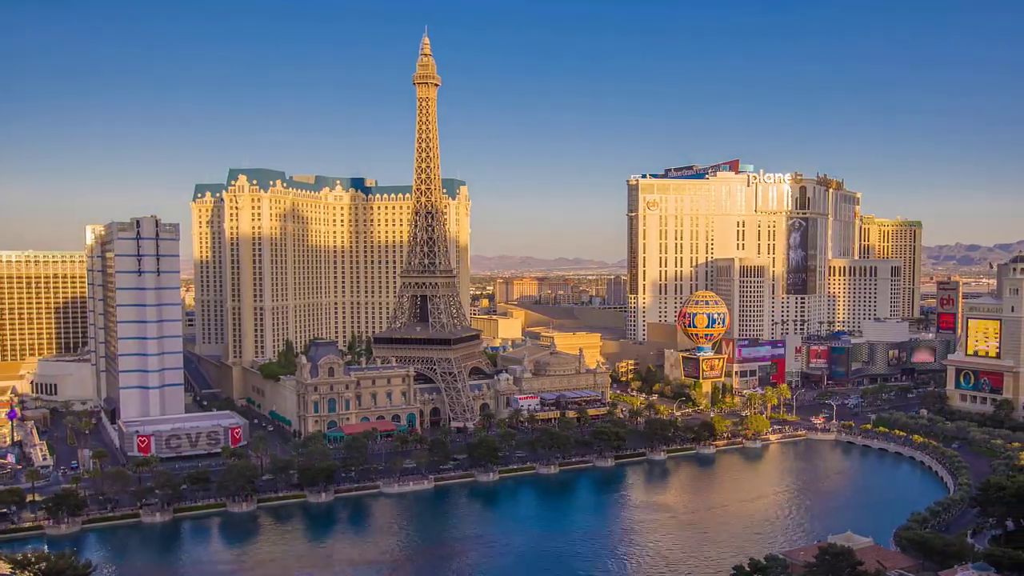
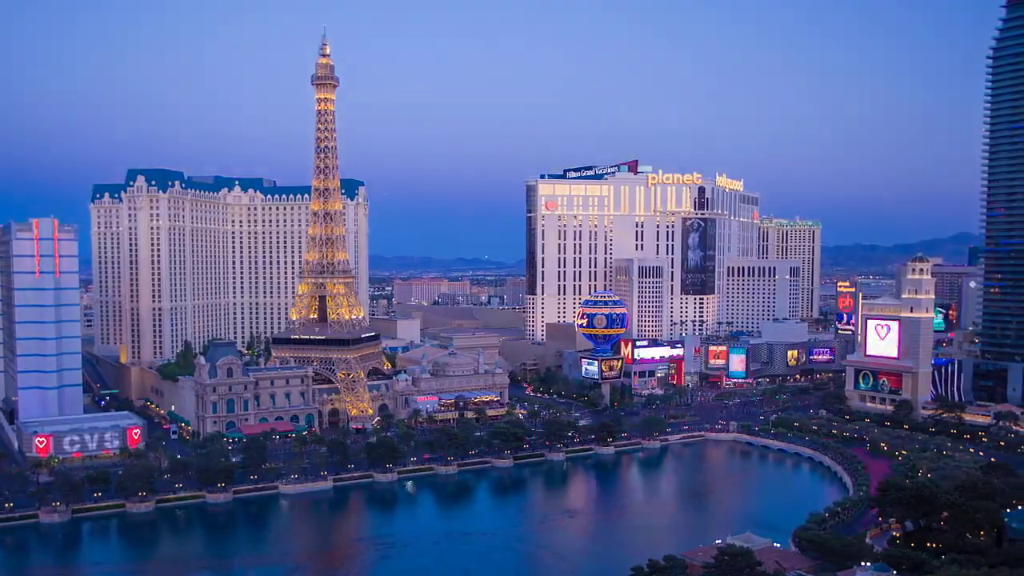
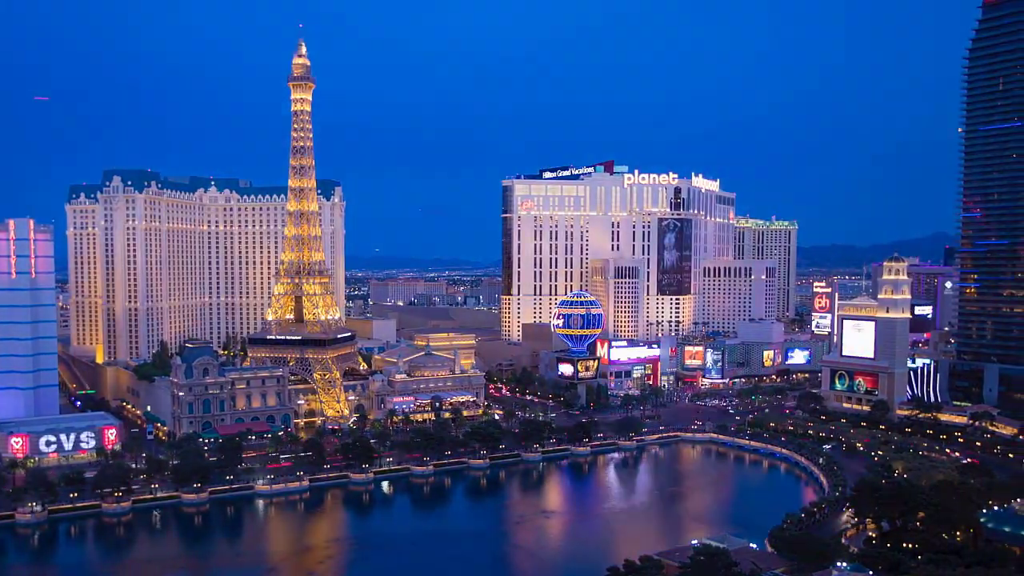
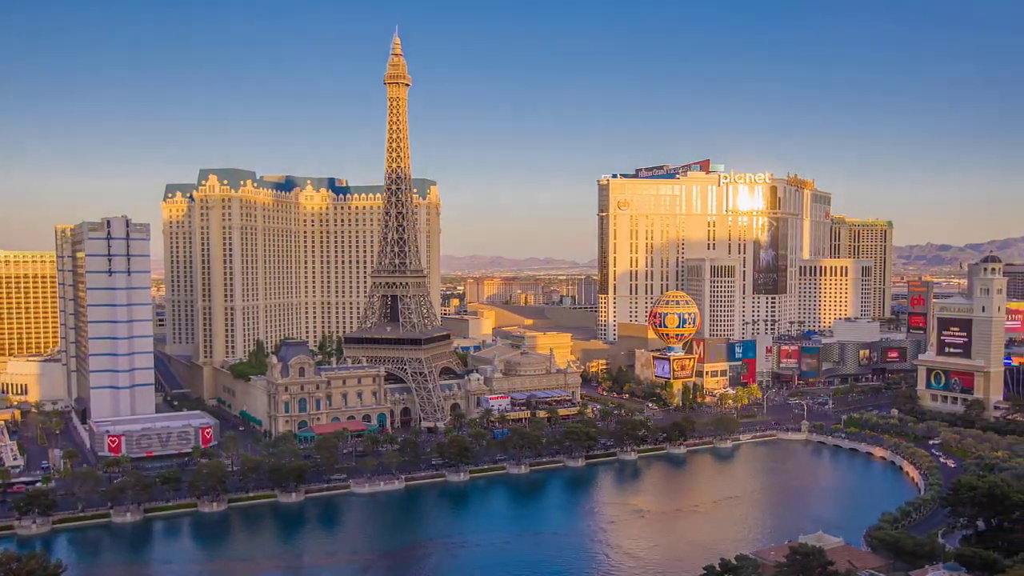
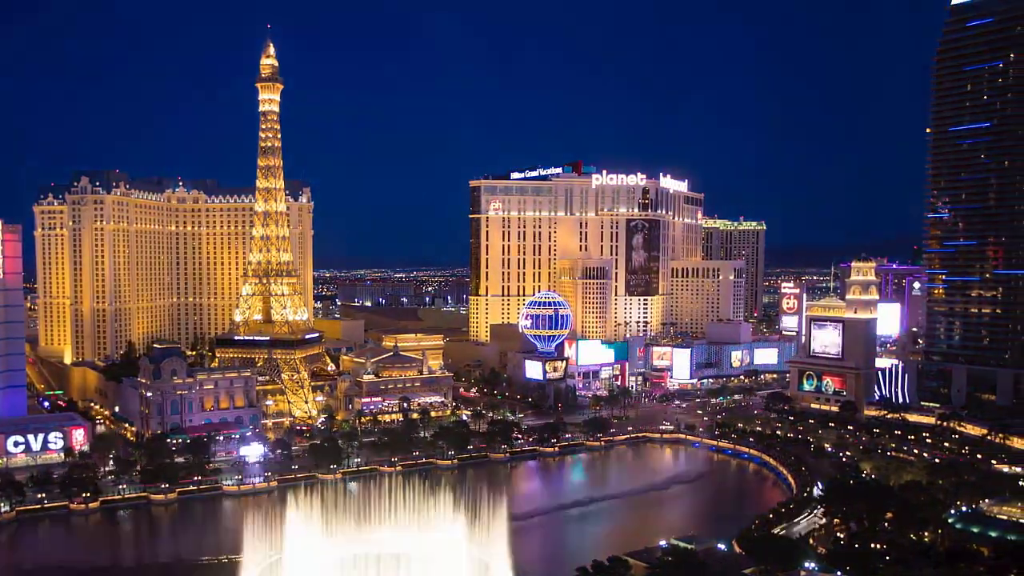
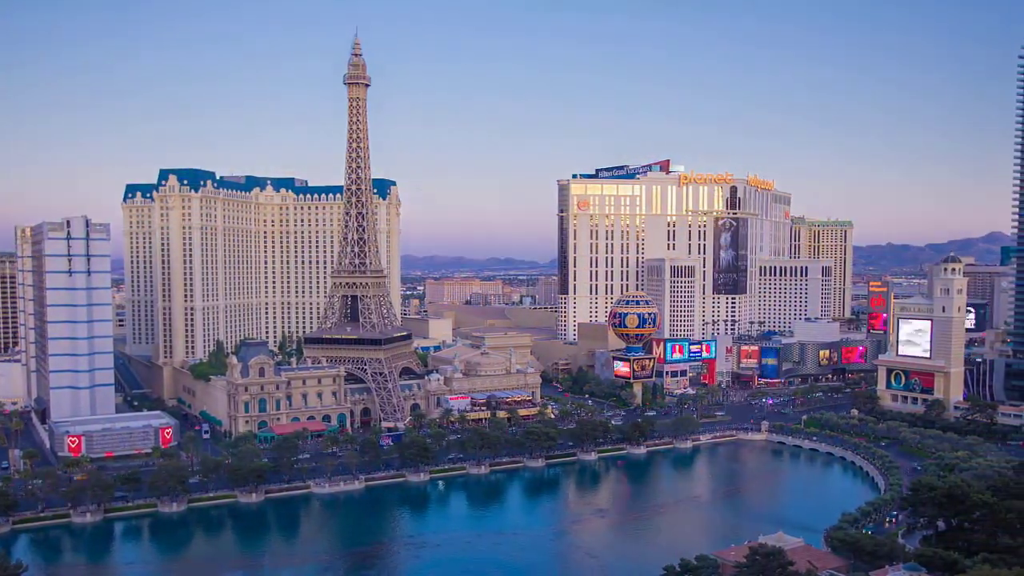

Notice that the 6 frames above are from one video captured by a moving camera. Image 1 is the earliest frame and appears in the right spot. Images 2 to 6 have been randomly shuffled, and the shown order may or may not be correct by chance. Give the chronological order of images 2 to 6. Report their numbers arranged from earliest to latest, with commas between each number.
4, 6, 2, 3, 5
